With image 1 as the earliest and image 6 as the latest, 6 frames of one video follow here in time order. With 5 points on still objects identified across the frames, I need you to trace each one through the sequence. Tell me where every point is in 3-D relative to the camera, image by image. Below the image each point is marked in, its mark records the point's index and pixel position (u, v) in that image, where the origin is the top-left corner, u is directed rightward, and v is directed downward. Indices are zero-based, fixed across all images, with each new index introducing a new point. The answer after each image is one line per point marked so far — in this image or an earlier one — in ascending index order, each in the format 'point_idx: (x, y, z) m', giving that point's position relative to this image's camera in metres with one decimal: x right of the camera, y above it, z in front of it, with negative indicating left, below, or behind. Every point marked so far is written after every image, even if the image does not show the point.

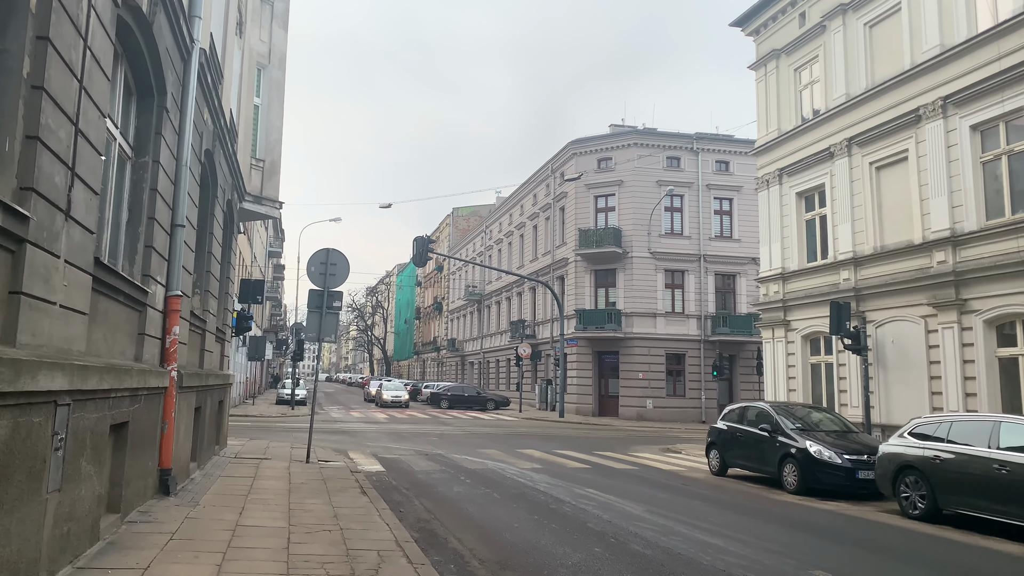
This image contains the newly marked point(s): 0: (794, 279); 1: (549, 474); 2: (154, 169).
0: (+7.5, +0.2, +18.6) m
1: (+0.7, -3.3, +12.4) m
2: (-3.9, +1.3, +7.8) m
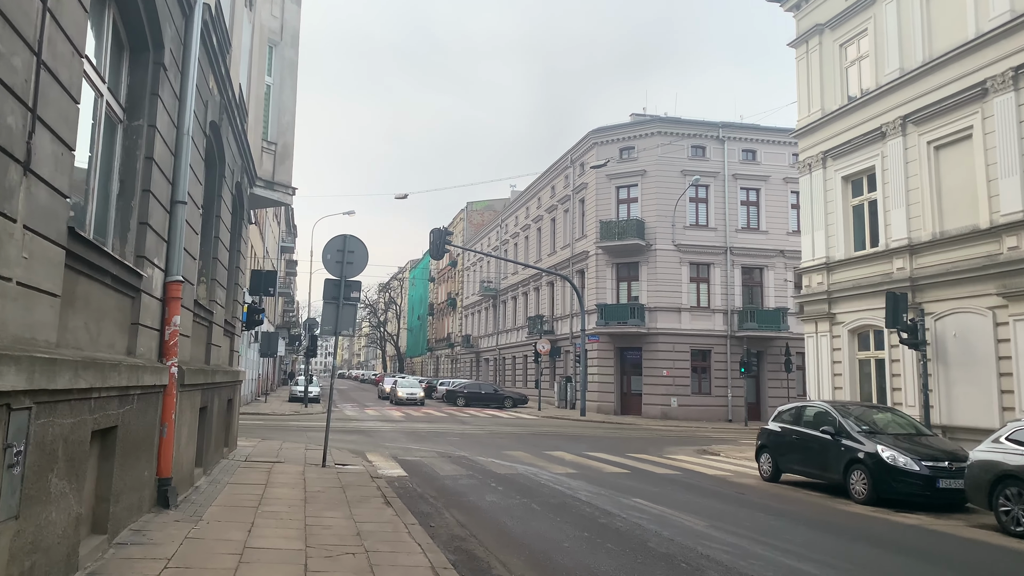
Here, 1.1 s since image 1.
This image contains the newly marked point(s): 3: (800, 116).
0: (+8.1, +0.5, +17.4) m
1: (+1.2, -3.1, +11.3) m
2: (-3.5, +1.5, +6.7) m
3: (+7.8, +4.7, +19.2) m
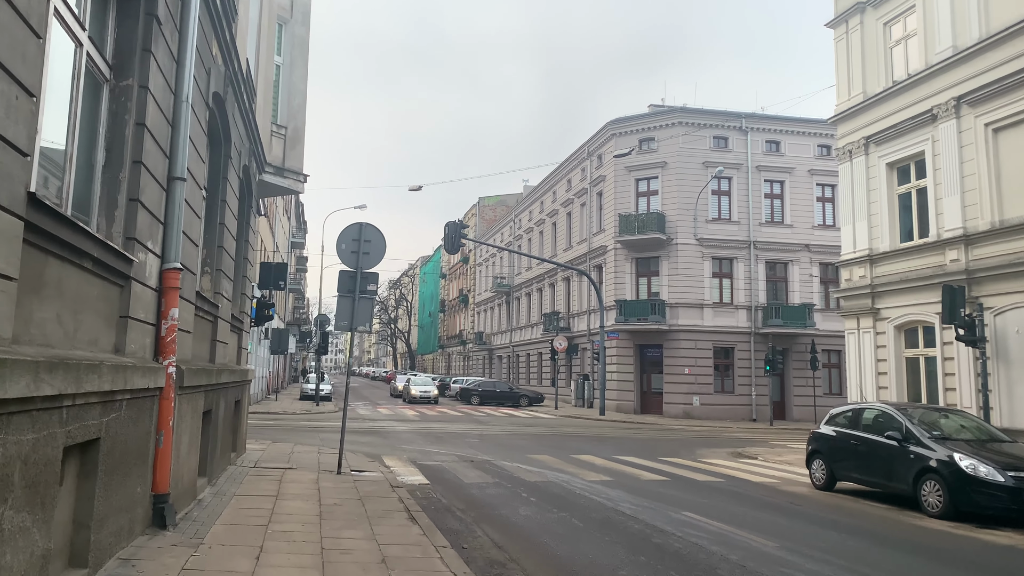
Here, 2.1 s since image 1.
0: (+8.6, +0.6, +16.4) m
1: (+1.7, -3.0, +10.4) m
2: (-3.1, +1.6, +5.8) m
3: (+8.4, +4.8, +18.2) m
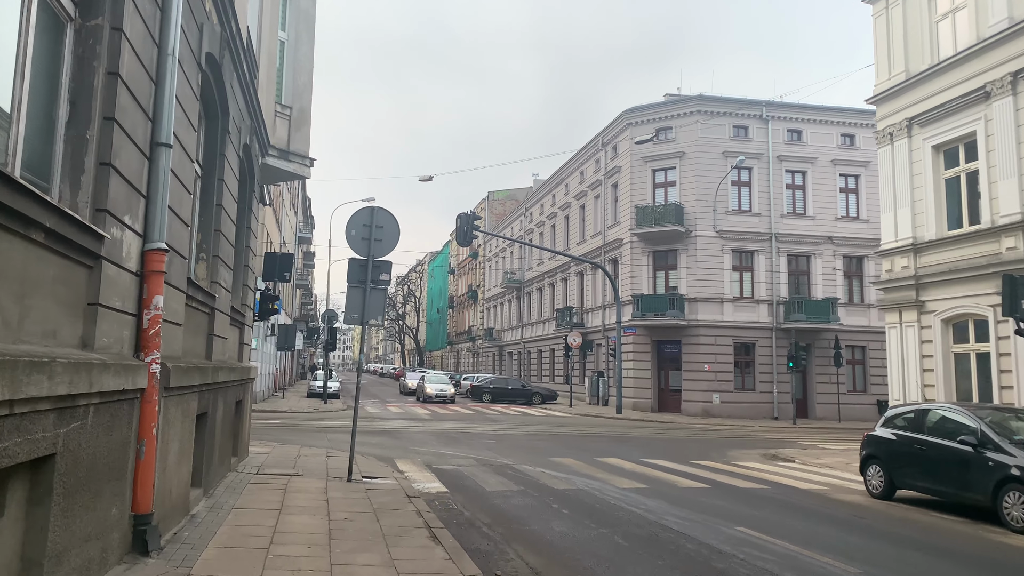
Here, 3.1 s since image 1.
0: (+9.1, +0.8, +15.3) m
1: (+2.1, -2.8, +9.4) m
2: (-2.7, +1.7, +4.9) m
3: (+8.8, +5.0, +17.1) m
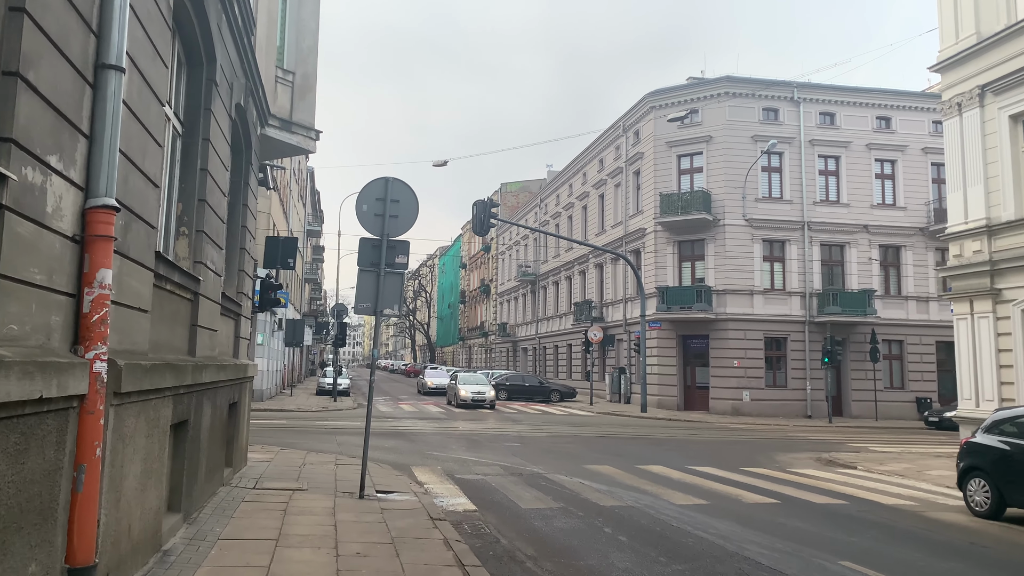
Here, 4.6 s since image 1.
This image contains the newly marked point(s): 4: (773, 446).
0: (+9.6, +1.1, +13.7) m
1: (+2.5, -2.6, +7.9) m
2: (-2.4, +1.9, +3.4) m
3: (+9.4, +5.3, +15.4) m
4: (+6.3, -3.8, +17.1) m
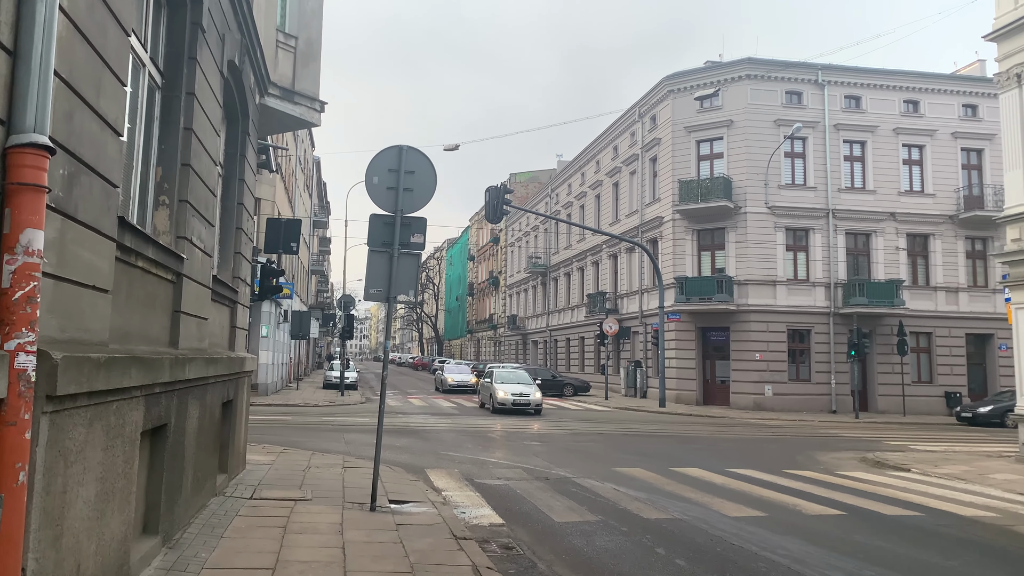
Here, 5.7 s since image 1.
0: (+10.0, +1.3, +12.5) m
1: (+2.9, -2.4, +6.8) m
2: (-2.1, +2.0, +2.3) m
3: (+9.8, +5.6, +14.2) m
4: (+6.7, -3.6, +16.0) m
